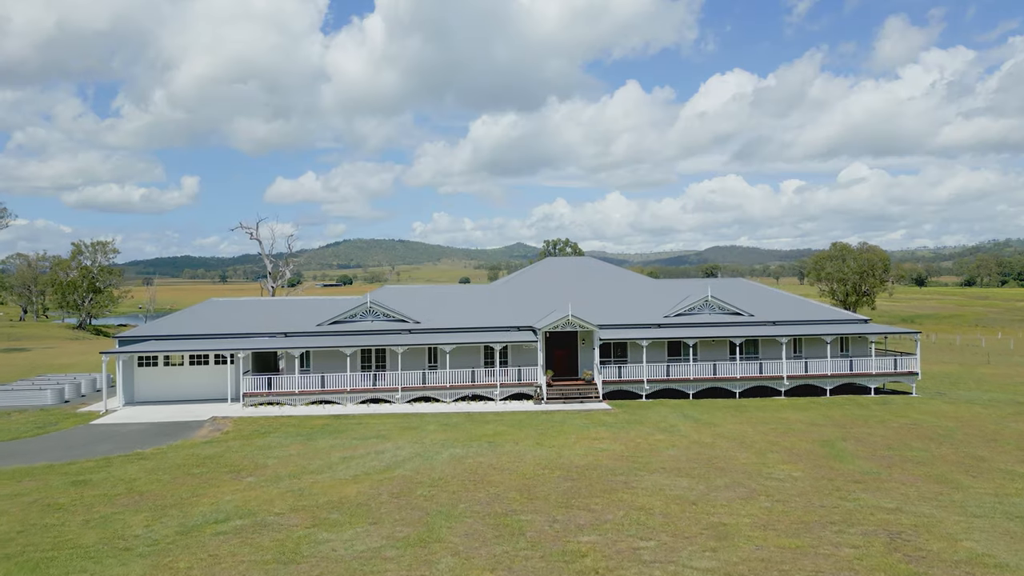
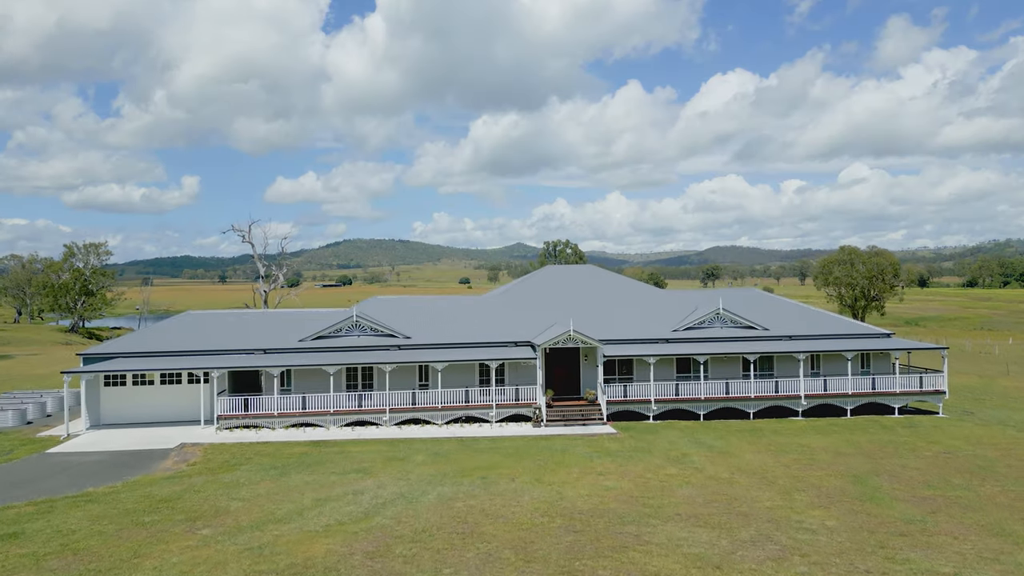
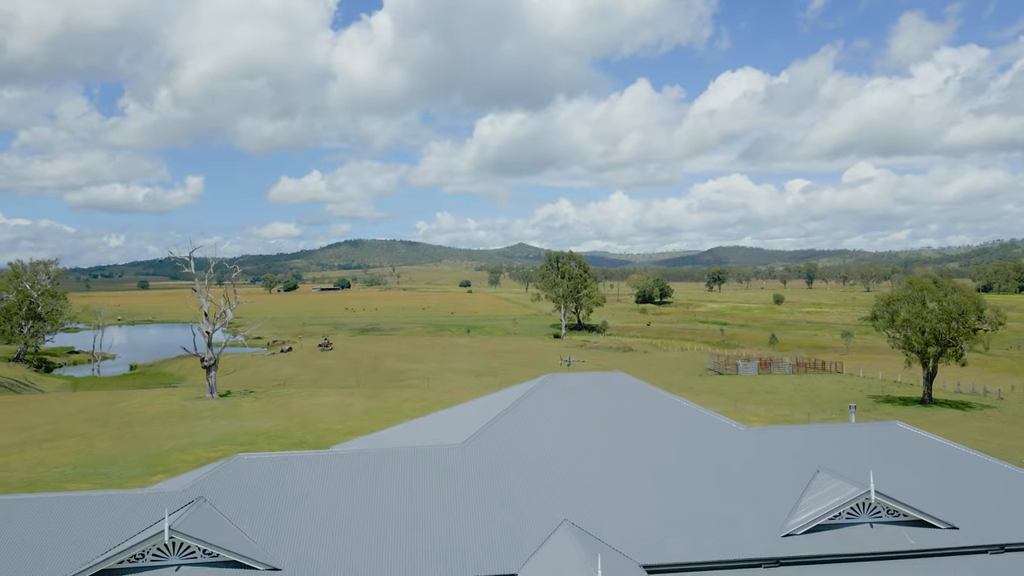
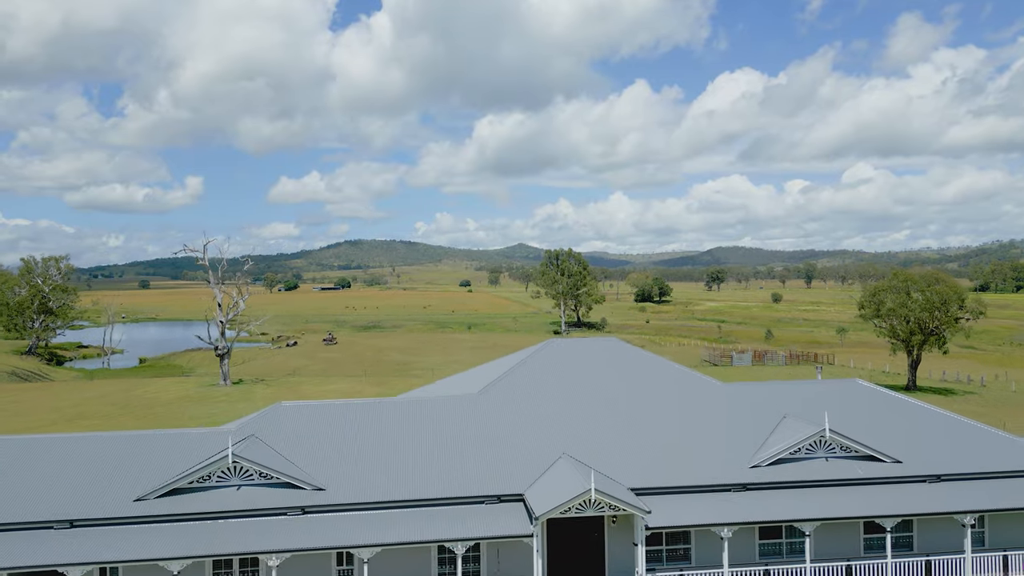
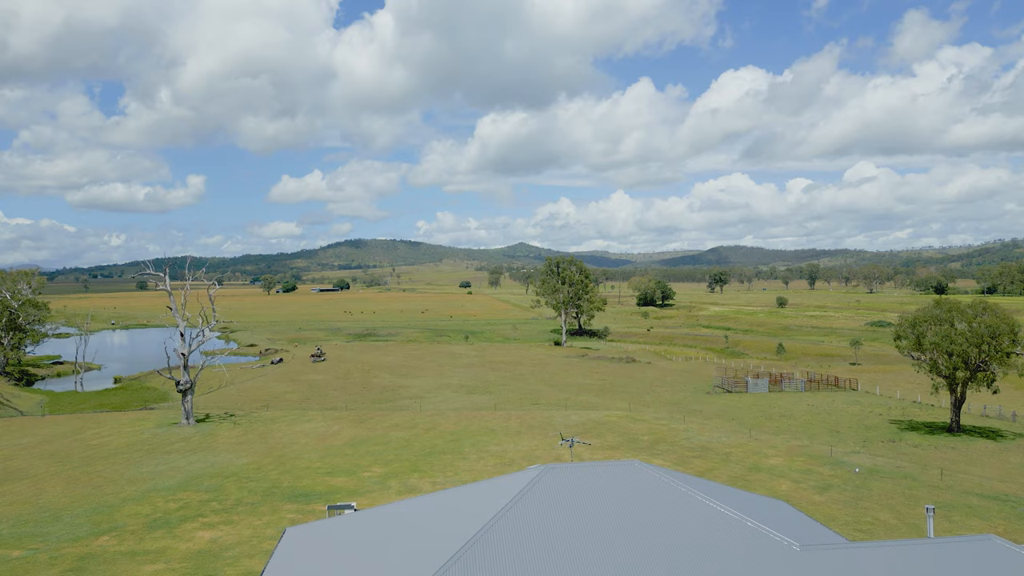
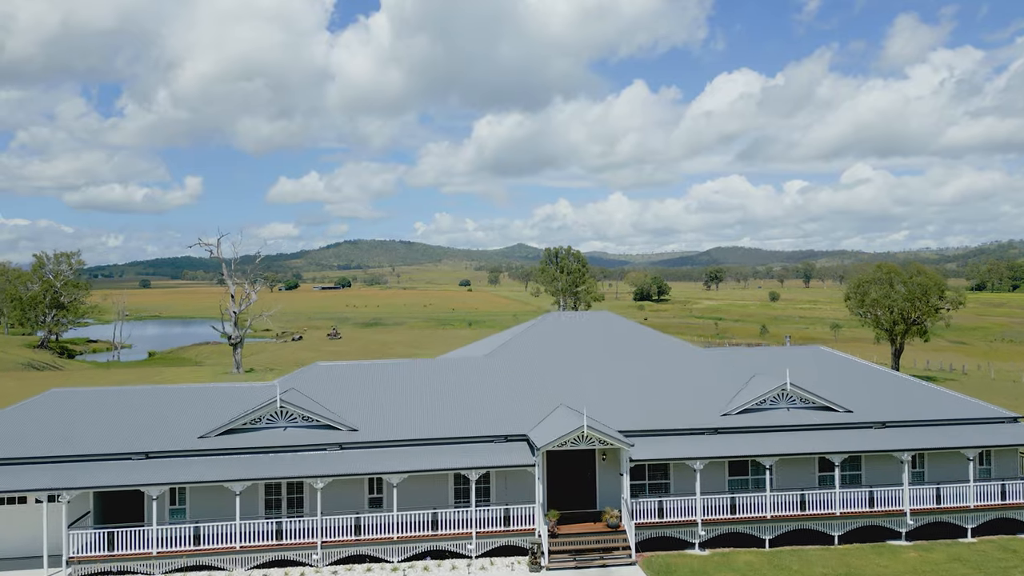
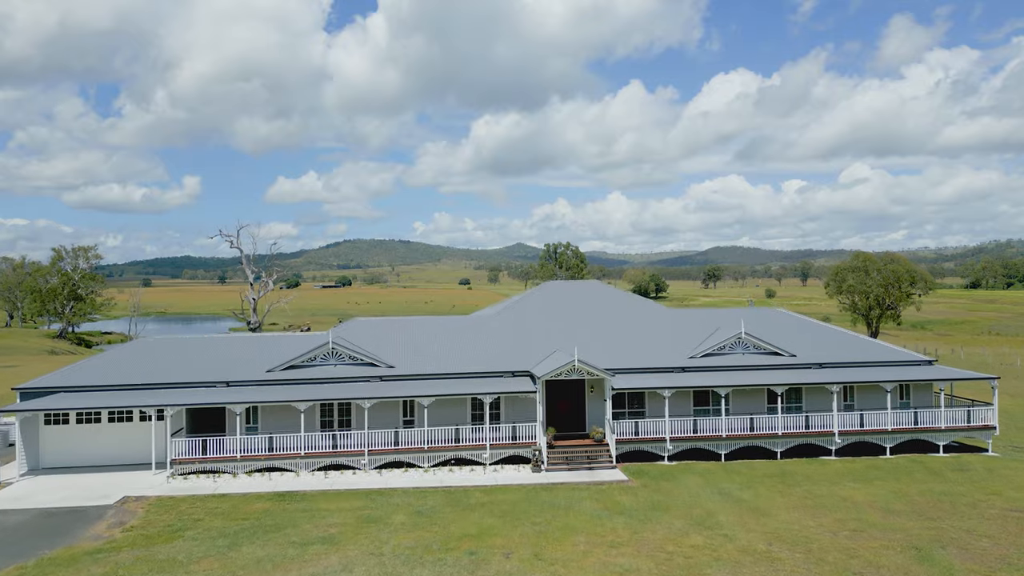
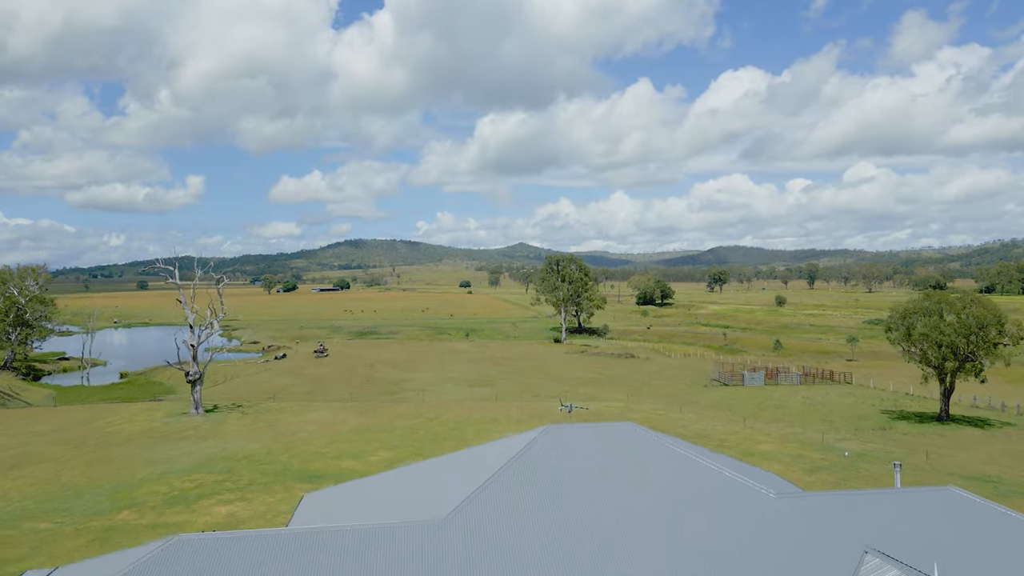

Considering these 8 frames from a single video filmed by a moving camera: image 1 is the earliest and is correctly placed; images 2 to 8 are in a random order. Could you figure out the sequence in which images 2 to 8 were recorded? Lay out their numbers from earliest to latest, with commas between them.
2, 7, 6, 4, 3, 8, 5
